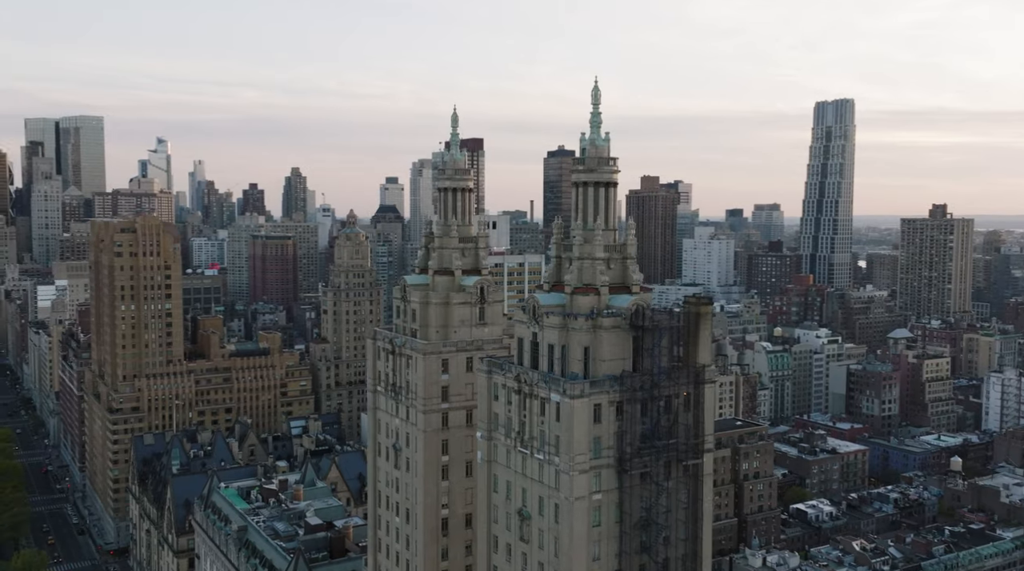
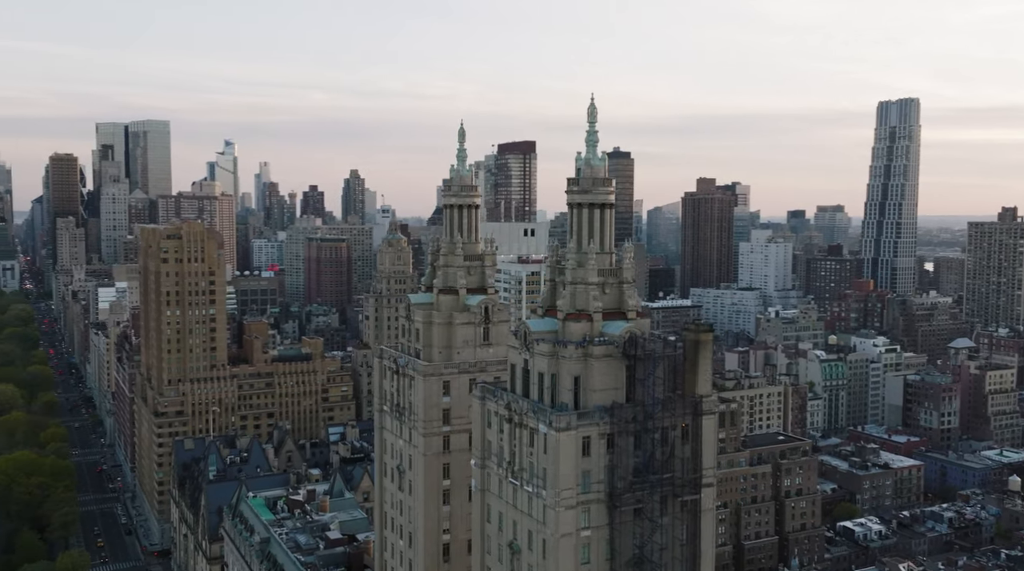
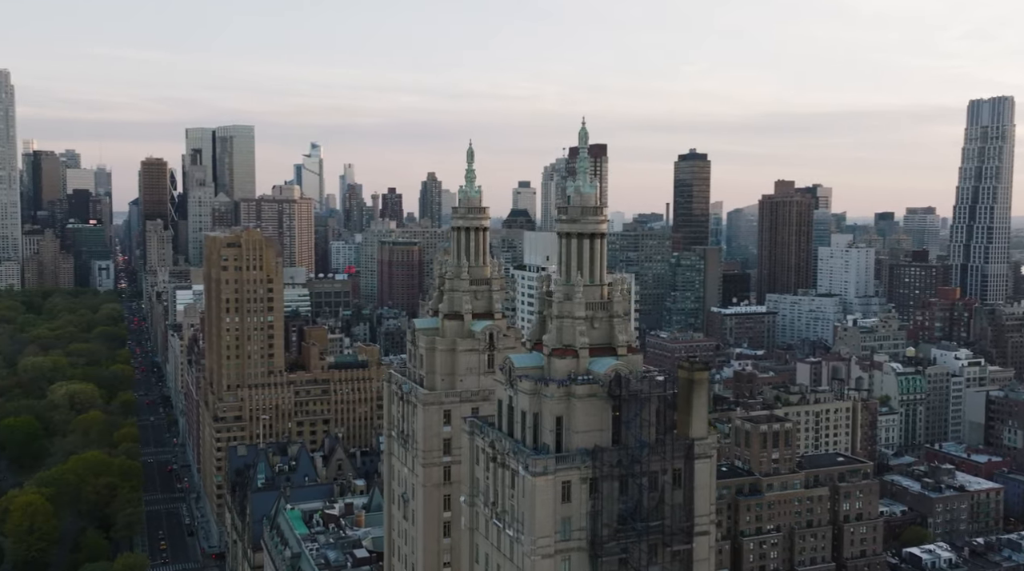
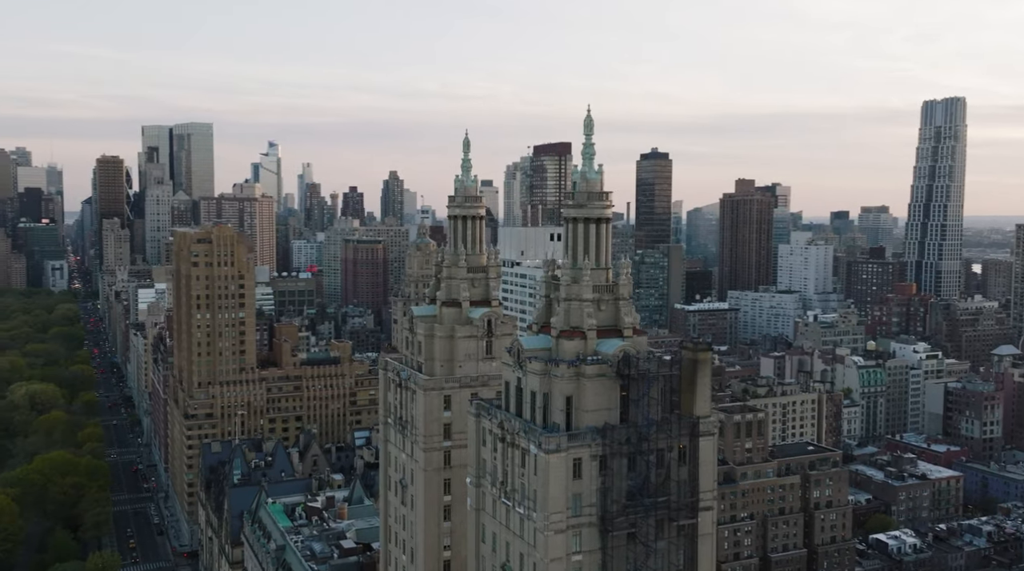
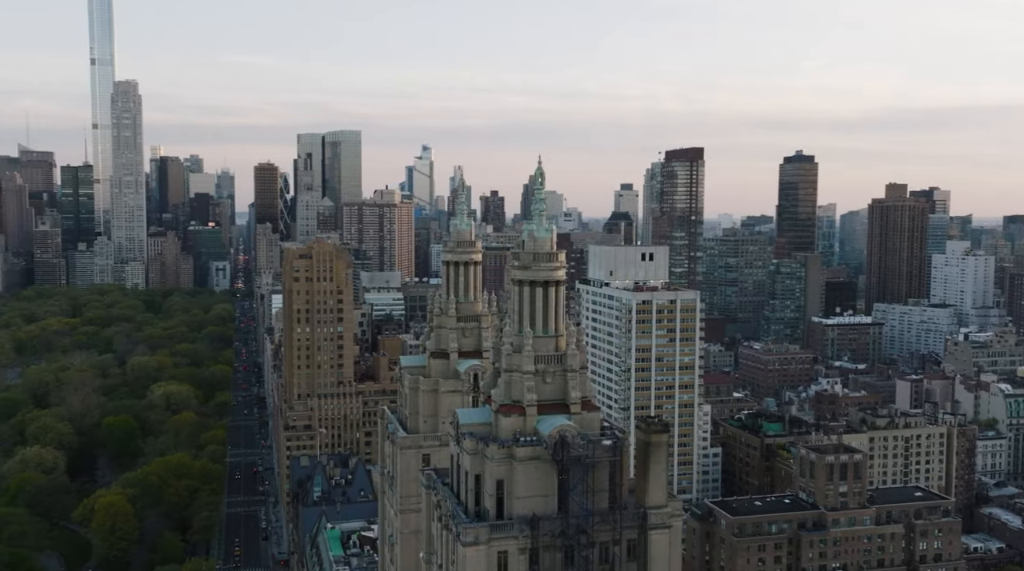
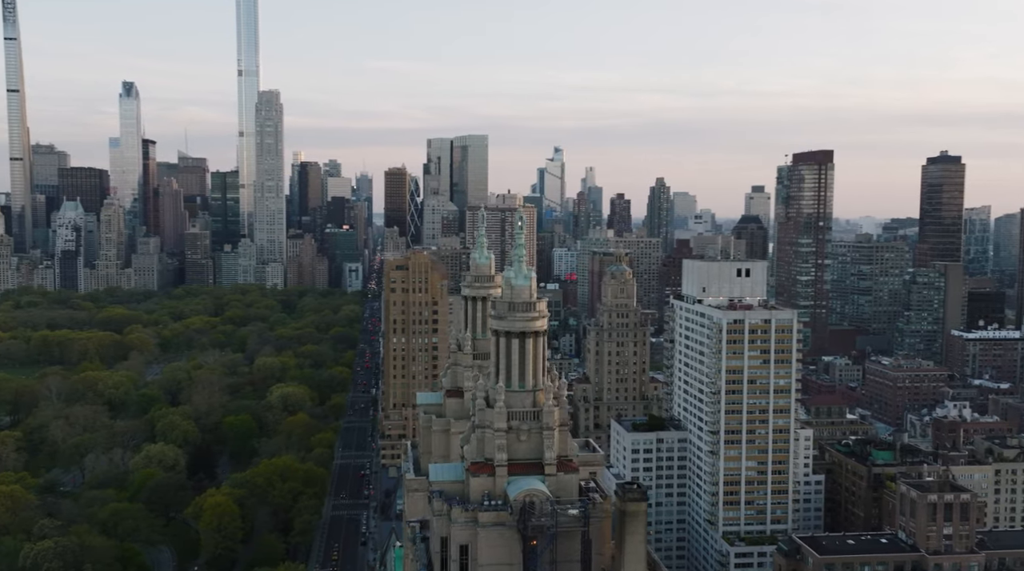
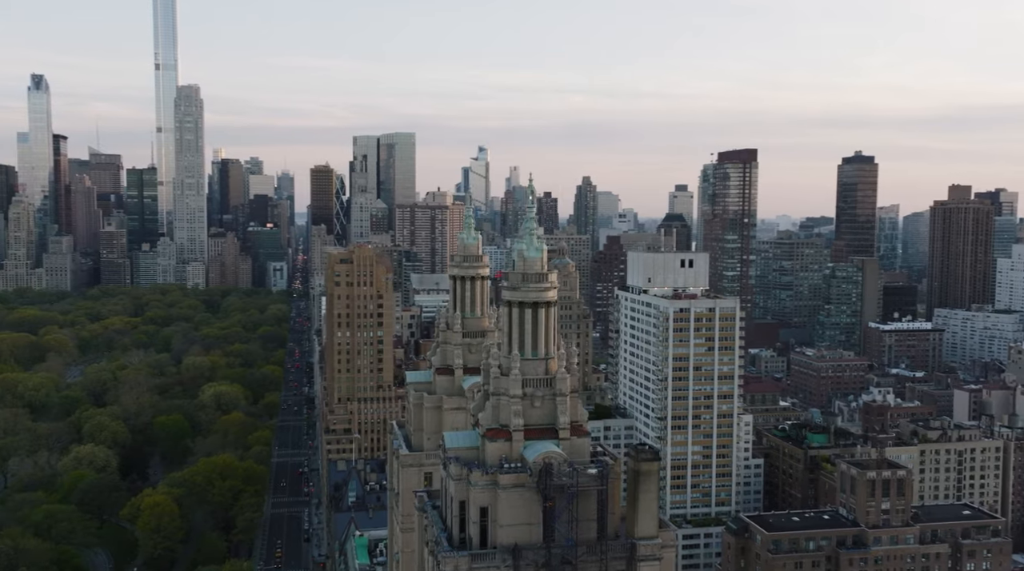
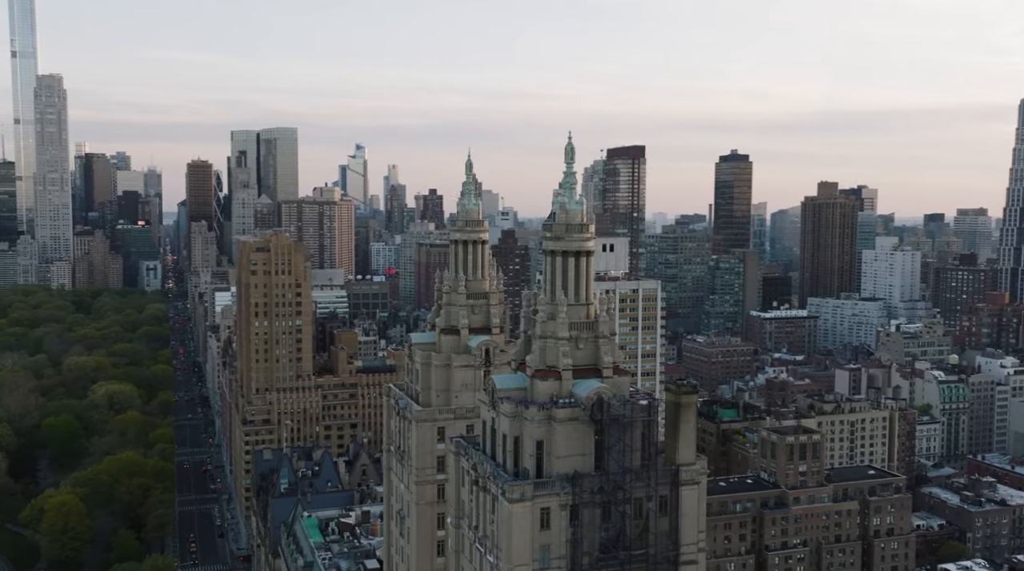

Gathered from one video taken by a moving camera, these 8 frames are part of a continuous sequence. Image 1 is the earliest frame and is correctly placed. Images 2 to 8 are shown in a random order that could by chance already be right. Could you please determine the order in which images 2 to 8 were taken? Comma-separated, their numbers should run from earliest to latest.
2, 4, 3, 8, 5, 7, 6
